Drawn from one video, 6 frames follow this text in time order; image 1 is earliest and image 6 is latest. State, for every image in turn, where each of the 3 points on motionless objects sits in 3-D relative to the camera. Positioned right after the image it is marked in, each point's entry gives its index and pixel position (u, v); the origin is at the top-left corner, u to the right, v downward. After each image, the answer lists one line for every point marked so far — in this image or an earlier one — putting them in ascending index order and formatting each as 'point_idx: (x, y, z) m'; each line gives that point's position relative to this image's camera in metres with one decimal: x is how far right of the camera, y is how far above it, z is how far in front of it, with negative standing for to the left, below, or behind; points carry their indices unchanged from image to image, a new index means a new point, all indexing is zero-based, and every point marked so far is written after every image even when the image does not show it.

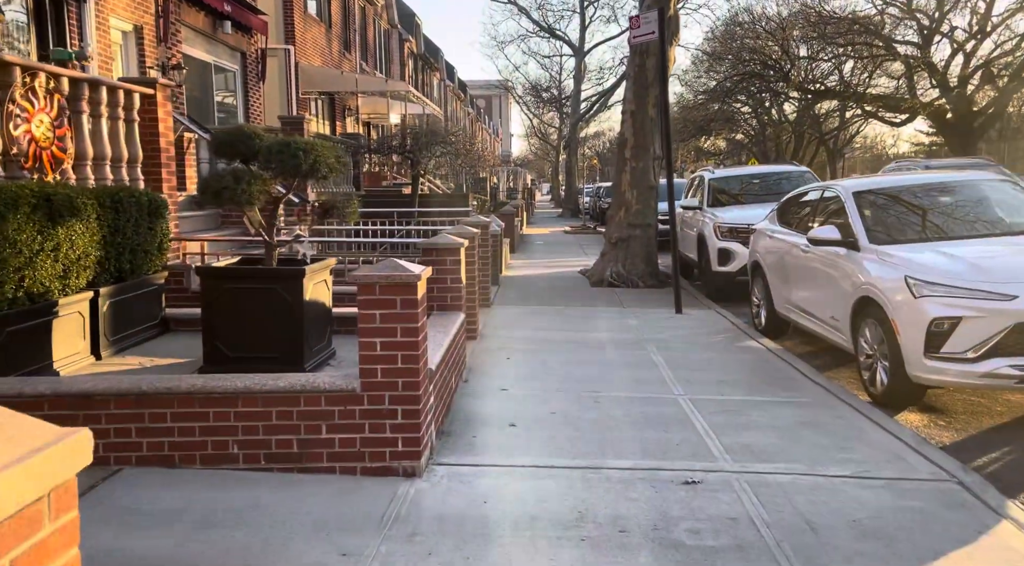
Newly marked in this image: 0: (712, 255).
0: (+2.7, +0.4, +10.8) m
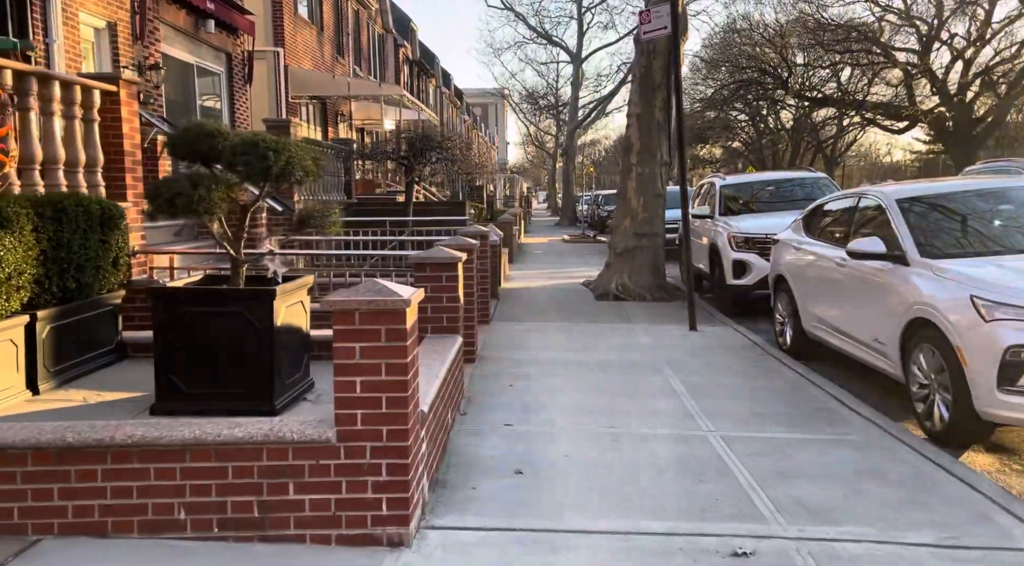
0: (+2.7, +0.2, +10.0) m
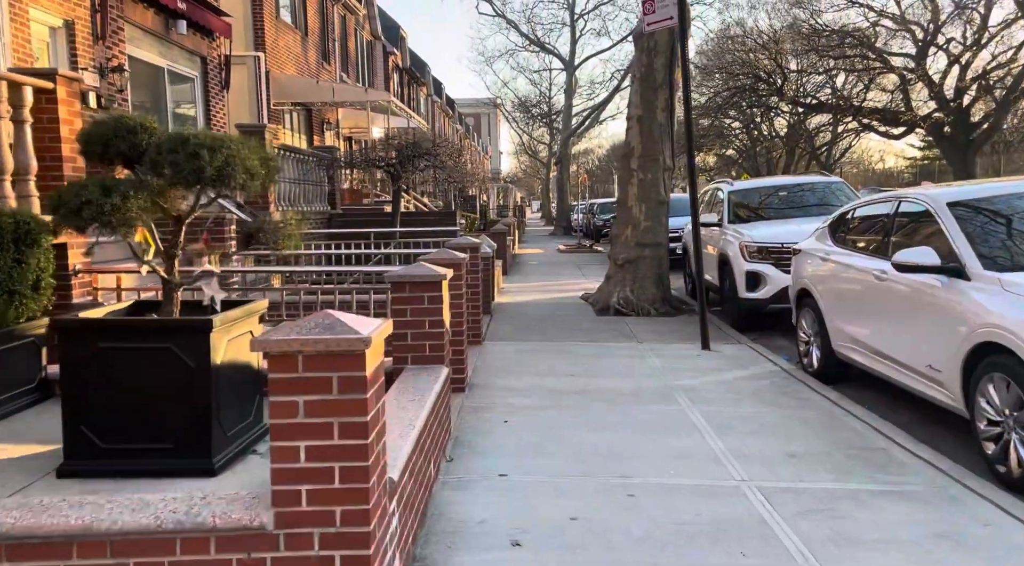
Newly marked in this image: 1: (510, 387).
0: (+2.6, 0.0, +9.2) m
1: (0.0, -0.9, +6.4) m
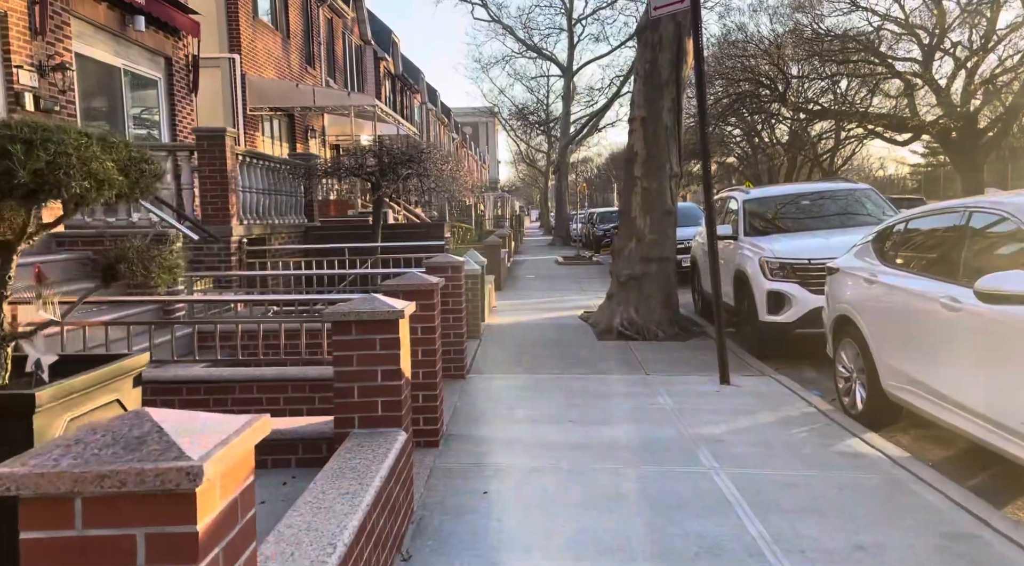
0: (+2.5, -0.2, +8.1) m
1: (-0.1, -1.0, +5.3) m
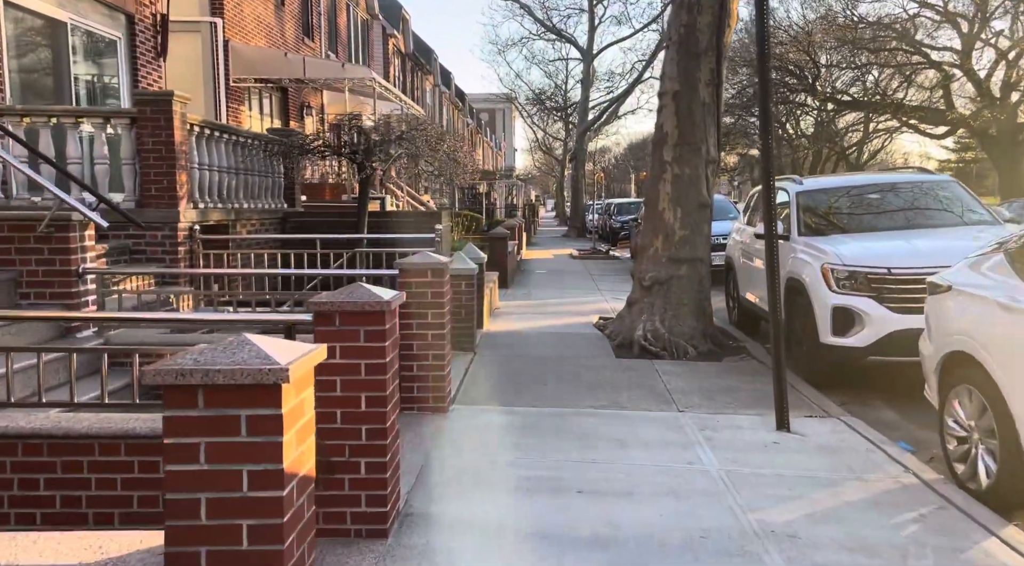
0: (+2.5, -0.3, +6.5) m
1: (-0.2, -1.1, +3.7) m
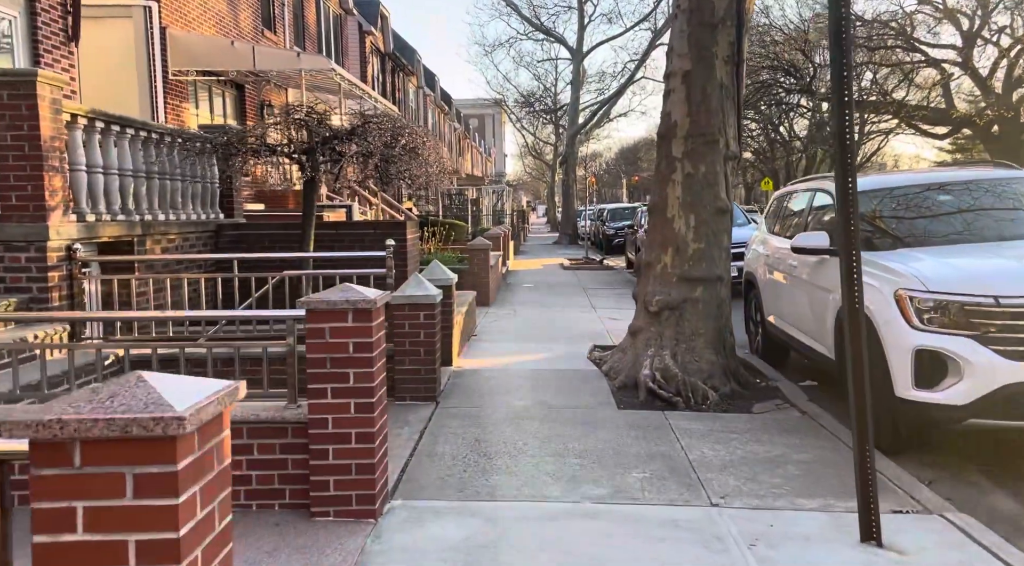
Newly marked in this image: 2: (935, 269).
0: (+2.3, -0.5, +4.7) m
1: (-0.4, -1.3, +1.9) m
2: (+2.6, +0.1, +4.9) m
